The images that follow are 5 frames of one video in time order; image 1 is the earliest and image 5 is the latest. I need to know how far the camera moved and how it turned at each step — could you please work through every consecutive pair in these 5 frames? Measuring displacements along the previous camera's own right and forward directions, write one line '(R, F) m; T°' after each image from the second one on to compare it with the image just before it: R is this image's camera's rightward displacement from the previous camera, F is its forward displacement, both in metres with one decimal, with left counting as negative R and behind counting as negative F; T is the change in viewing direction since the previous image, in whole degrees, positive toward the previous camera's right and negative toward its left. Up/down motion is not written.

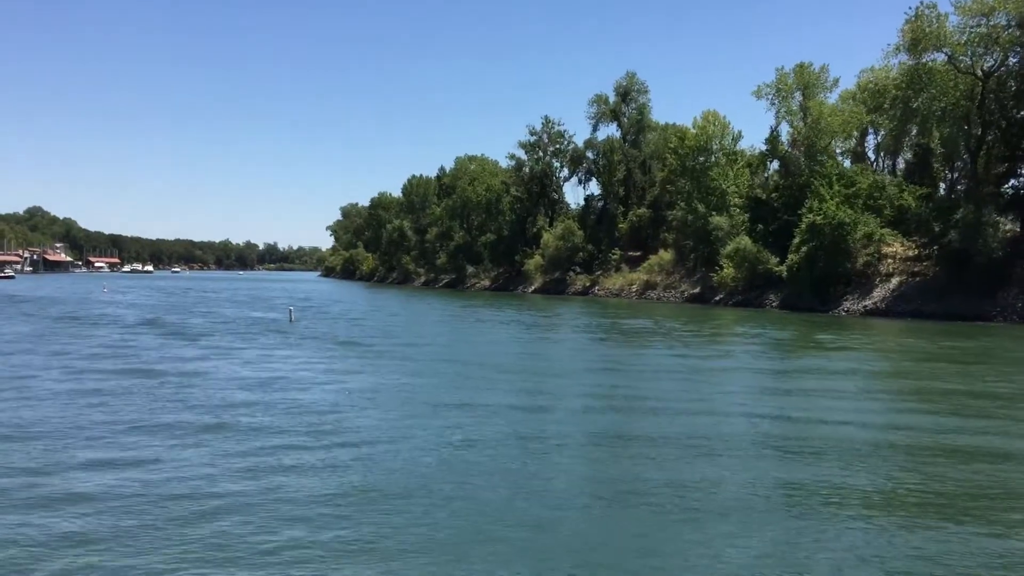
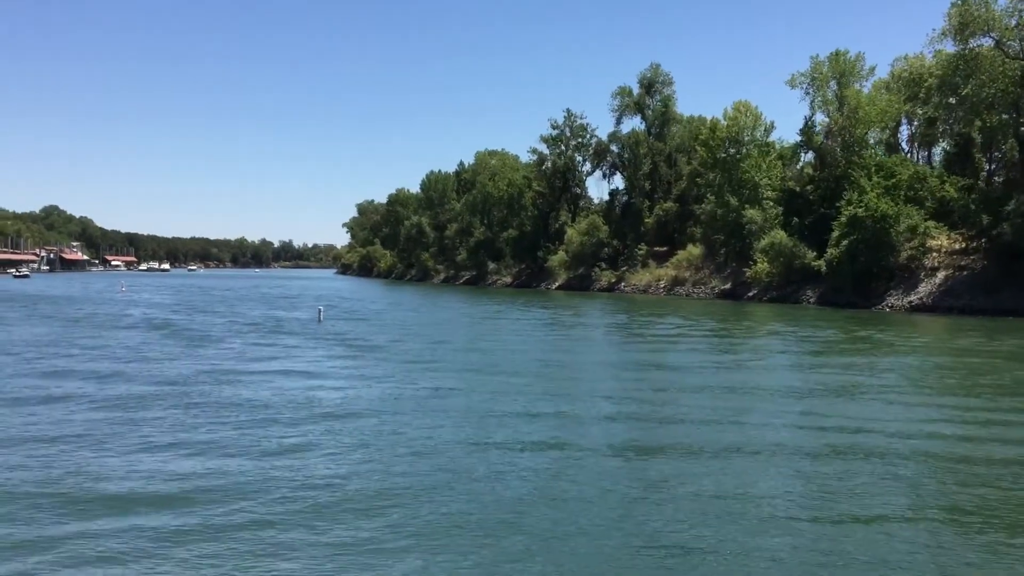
(-4.0, +10.8) m; -1°
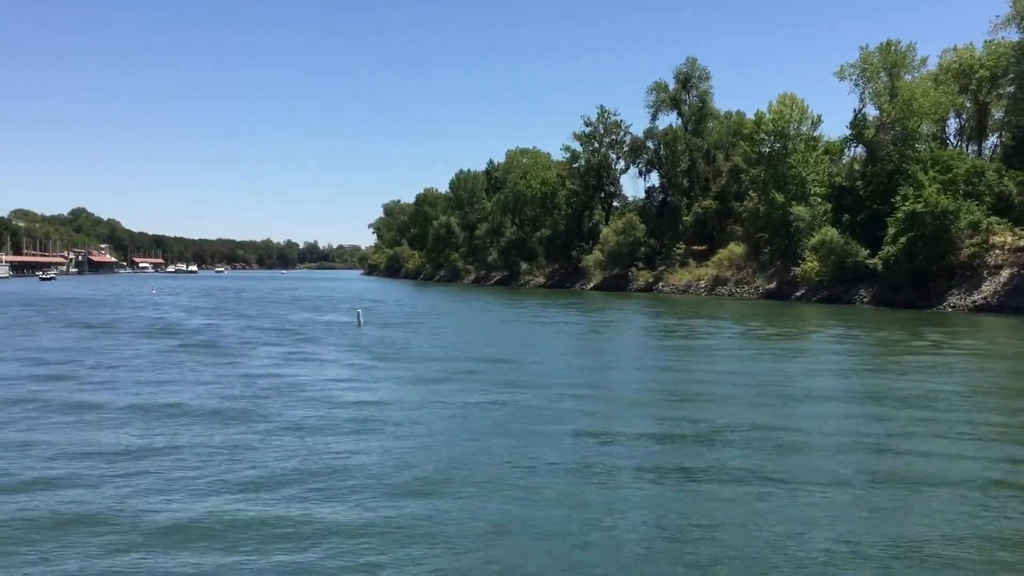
(-5.9, +12.1) m; -1°
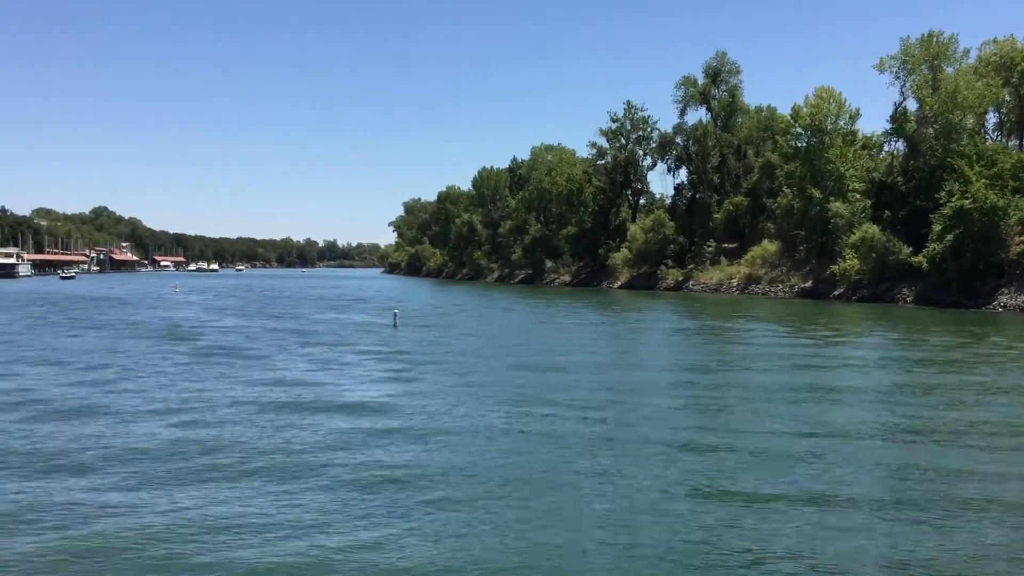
(-4.6, +9.5) m; -1°
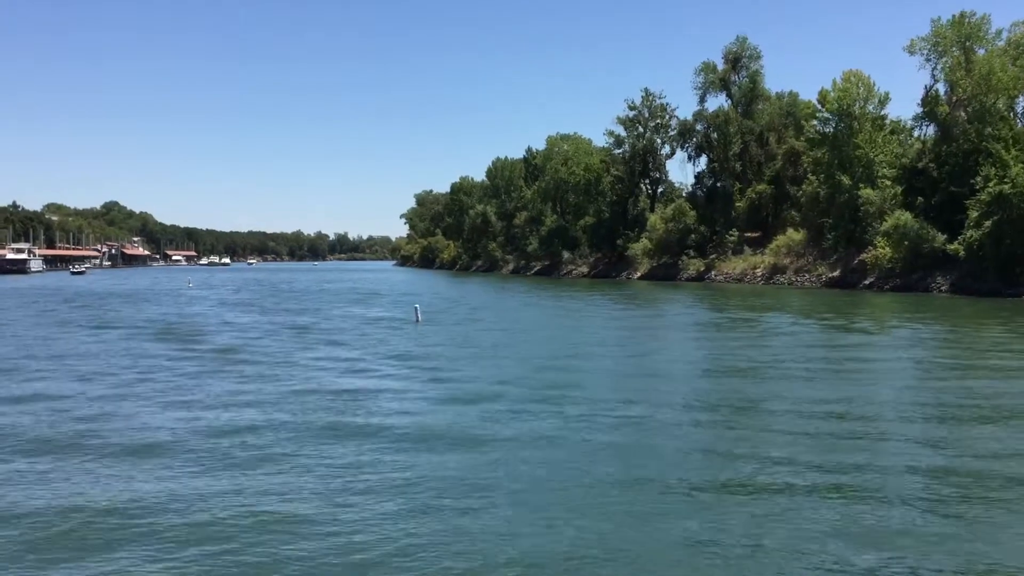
(-3.9, +9.7) m; -1°
